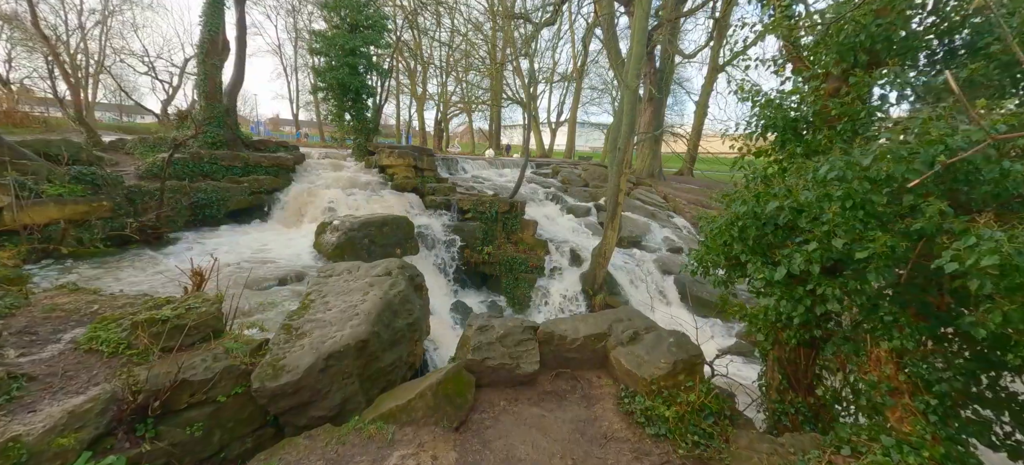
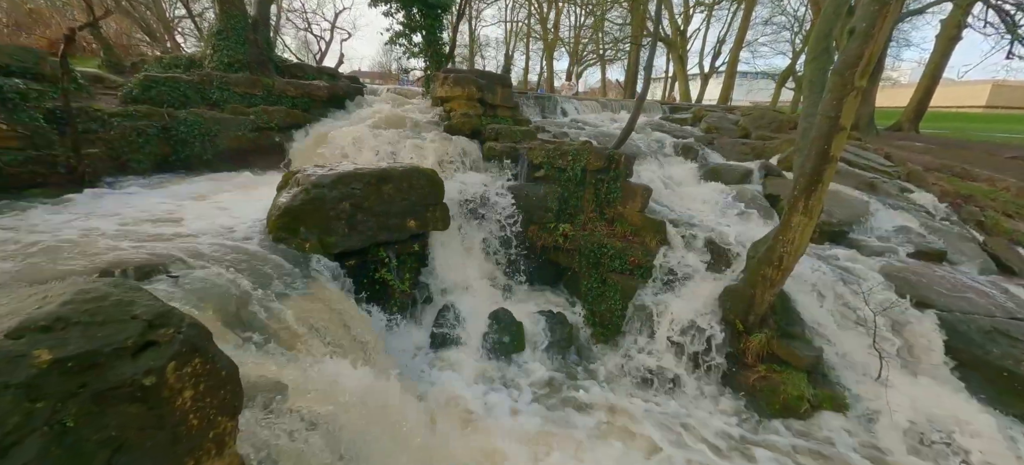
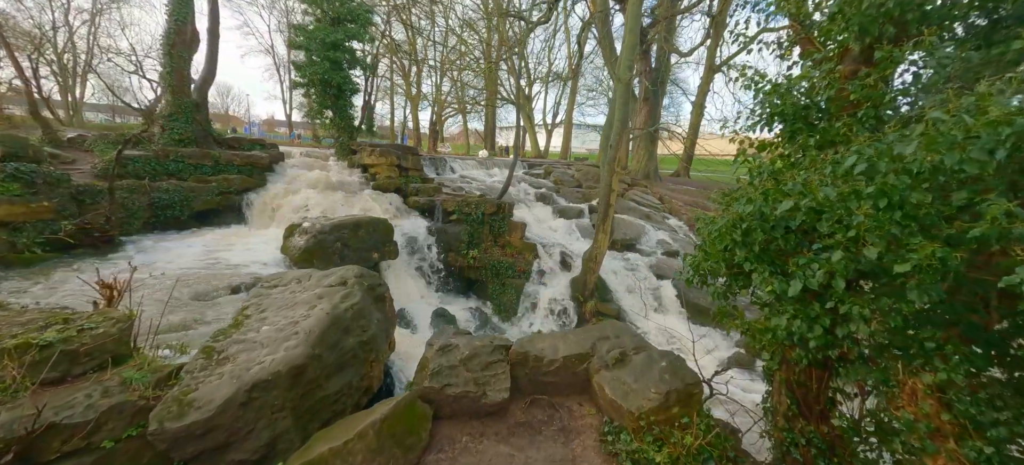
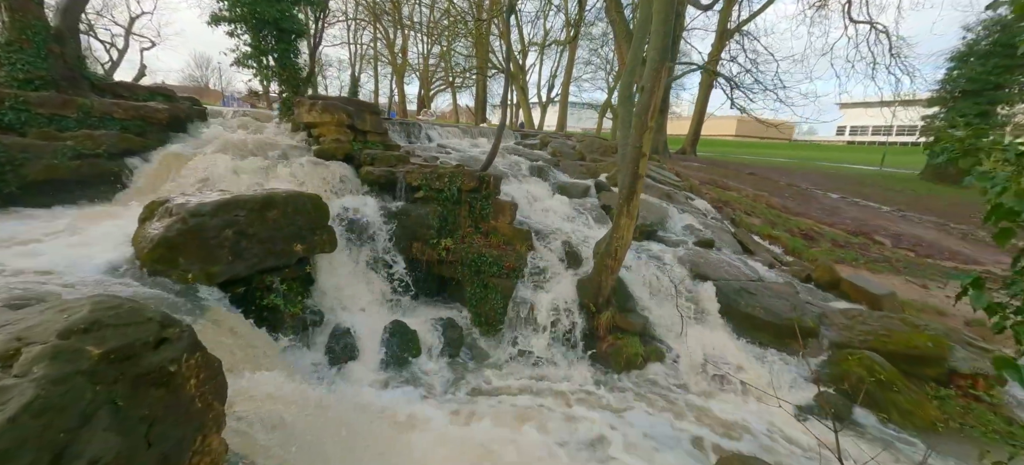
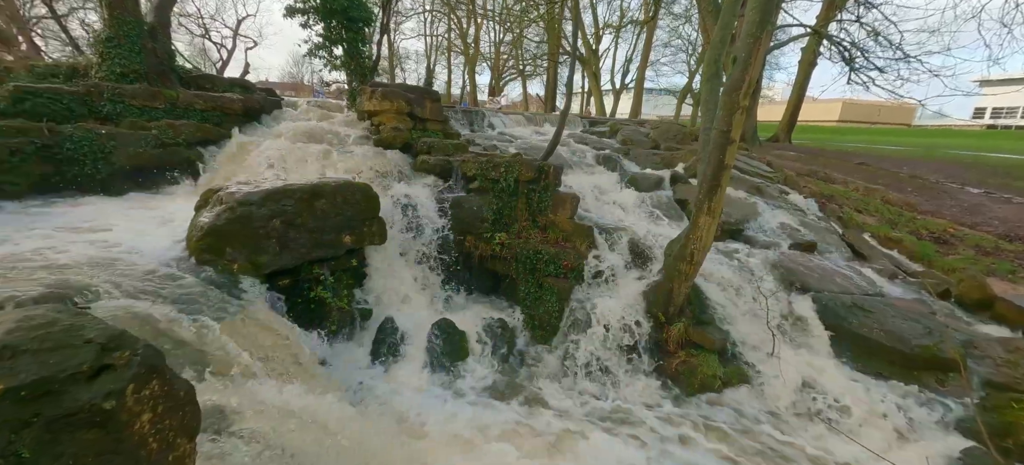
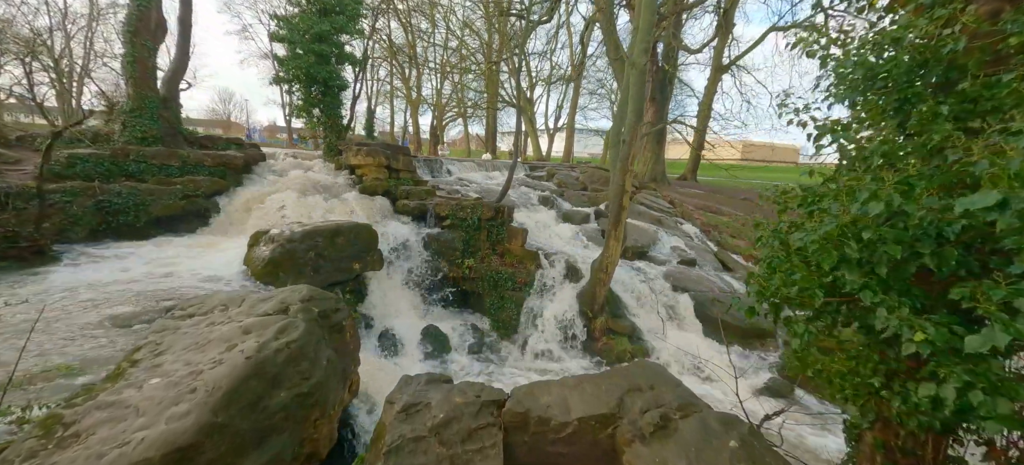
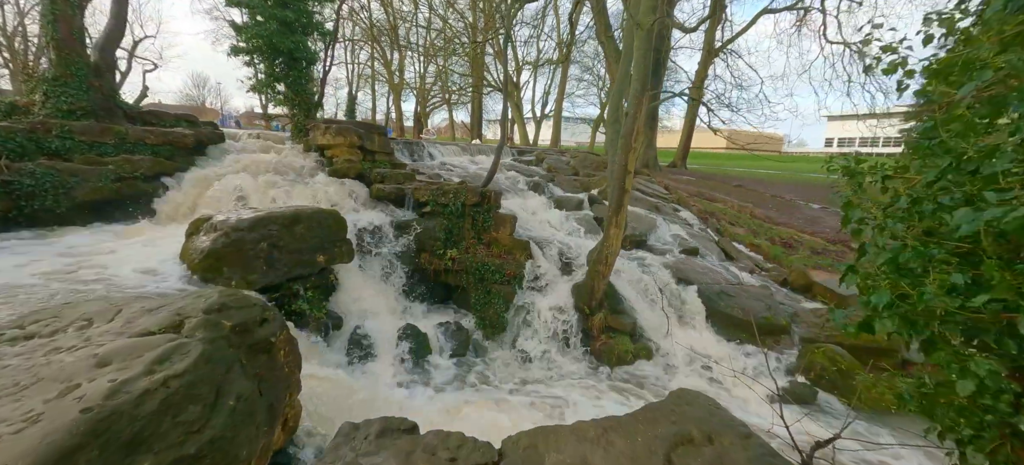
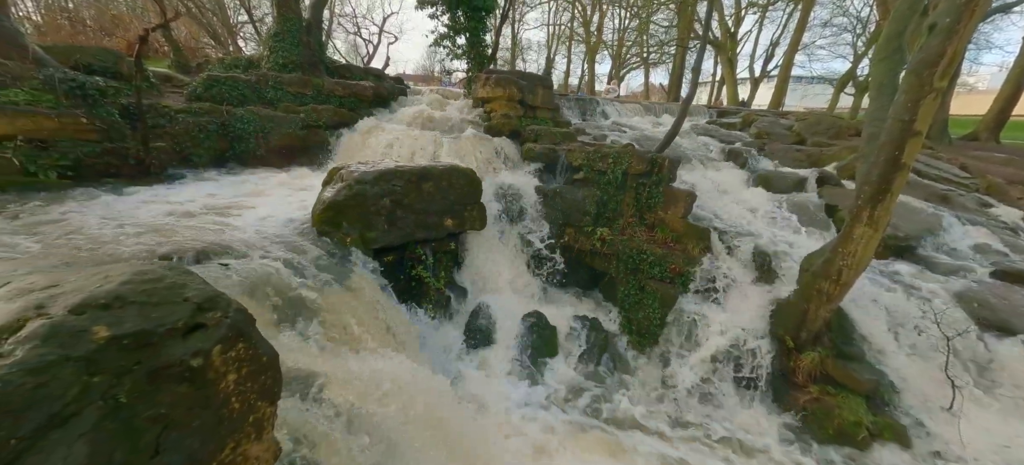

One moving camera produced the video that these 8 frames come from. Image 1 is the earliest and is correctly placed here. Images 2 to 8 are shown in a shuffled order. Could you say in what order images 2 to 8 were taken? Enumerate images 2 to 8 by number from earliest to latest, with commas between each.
3, 6, 7, 4, 5, 2, 8
